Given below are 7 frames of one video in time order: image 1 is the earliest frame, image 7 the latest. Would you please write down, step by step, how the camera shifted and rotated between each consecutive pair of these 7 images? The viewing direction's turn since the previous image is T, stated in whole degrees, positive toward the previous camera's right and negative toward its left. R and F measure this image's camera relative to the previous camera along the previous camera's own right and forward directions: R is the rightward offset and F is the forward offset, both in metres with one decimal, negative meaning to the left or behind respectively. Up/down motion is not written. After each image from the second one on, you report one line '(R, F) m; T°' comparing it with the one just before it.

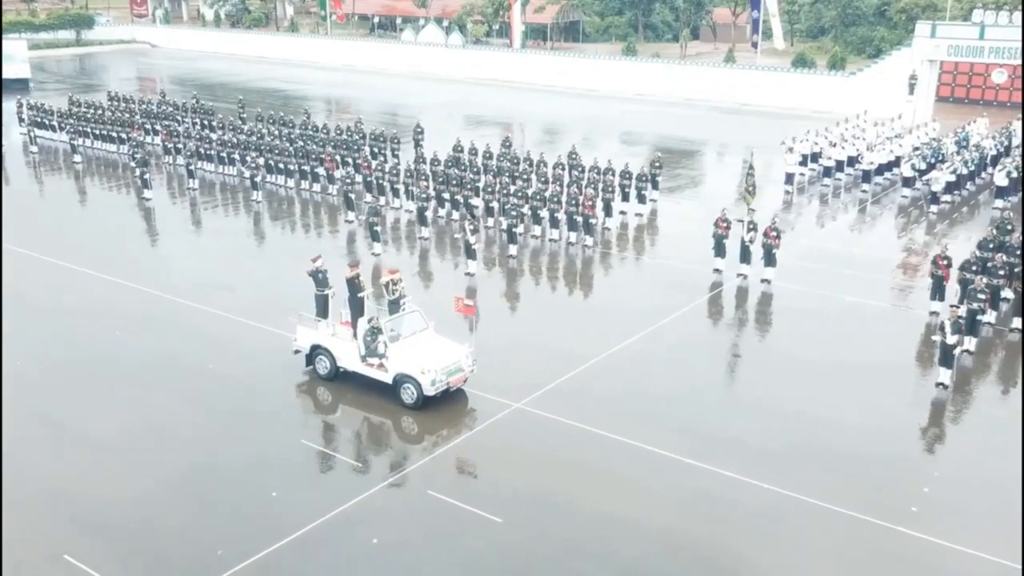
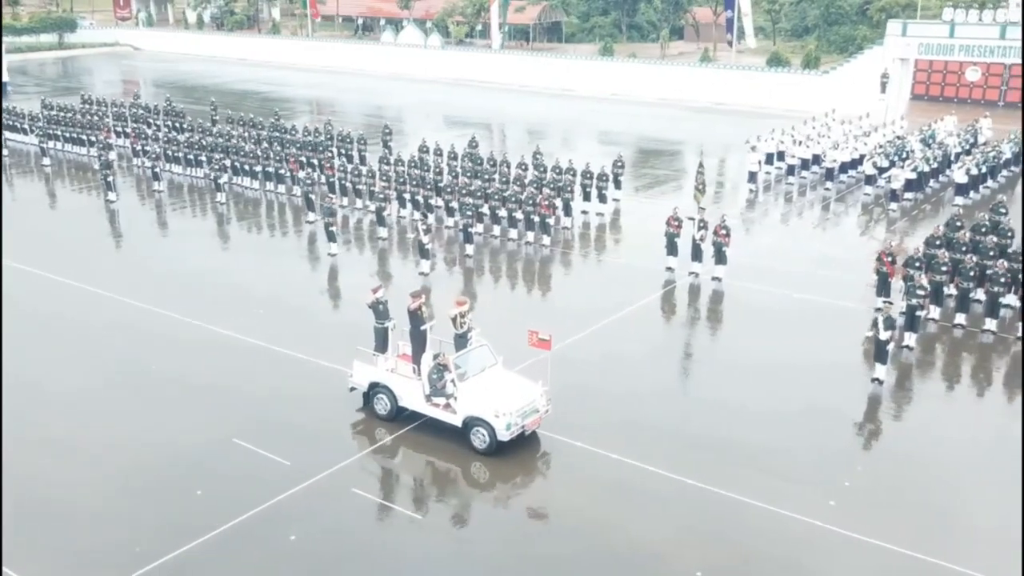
(+0.8, -0.1) m; 0°
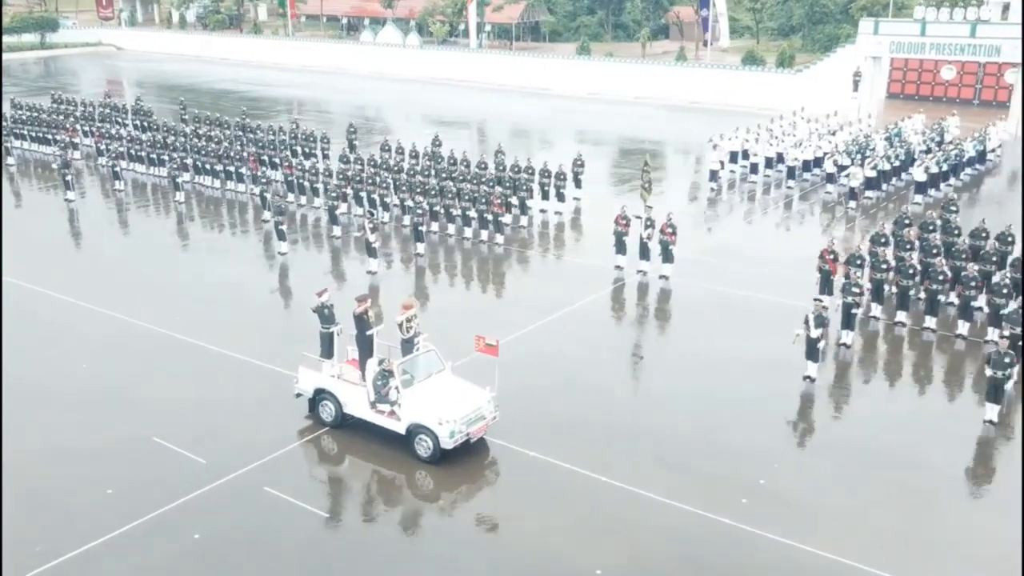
(+0.9, 0.0) m; 0°
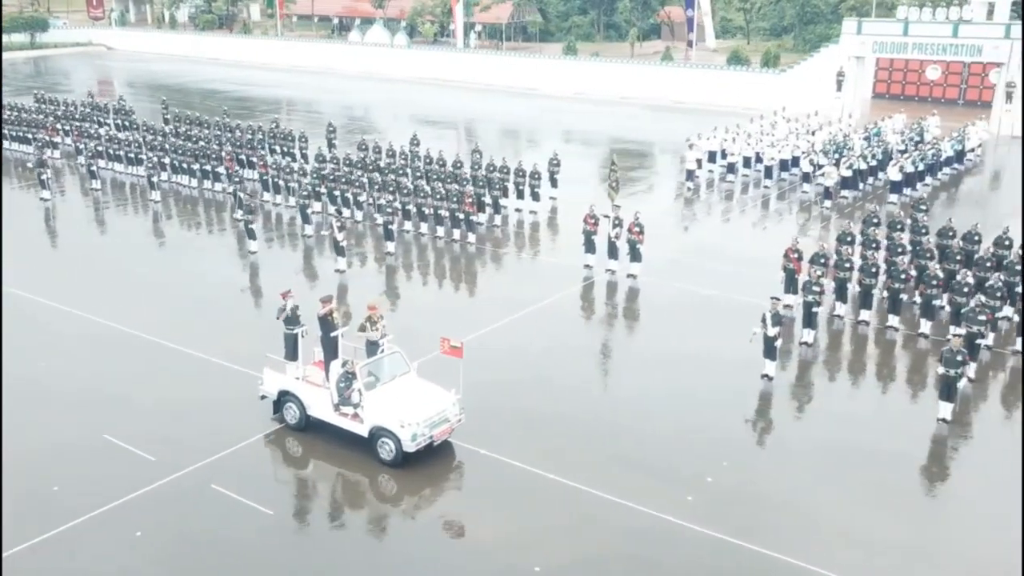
(+0.6, 0.0) m; 0°
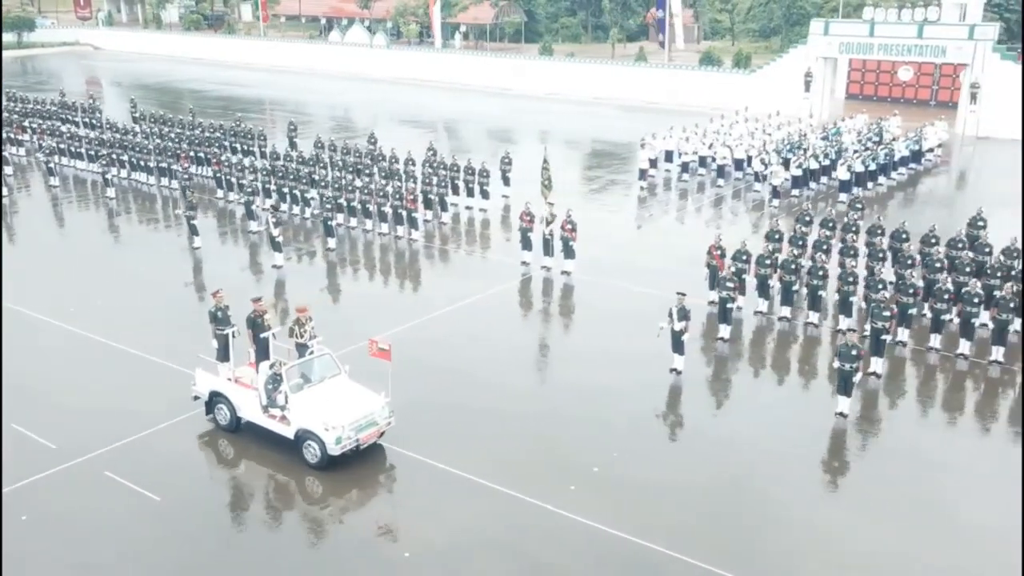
(+1.3, -0.2) m; 0°
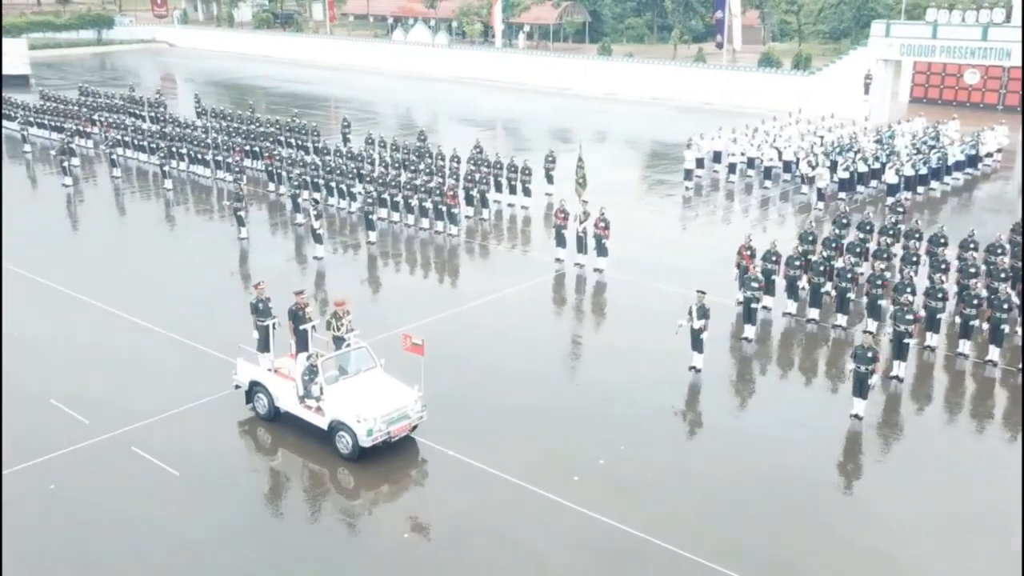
(+0.6, -0.2) m; -4°
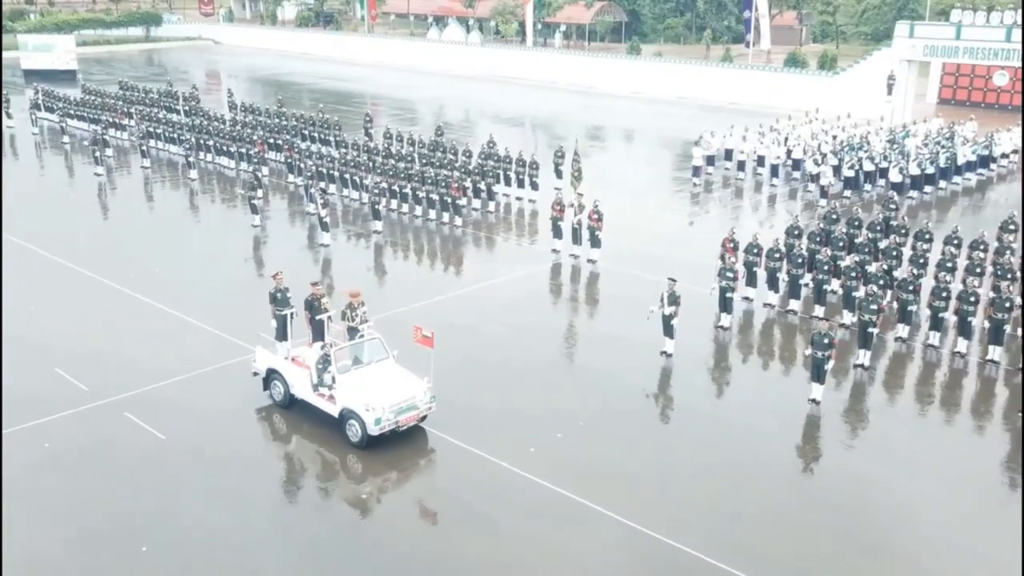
(+1.0, -0.6) m; -3°
